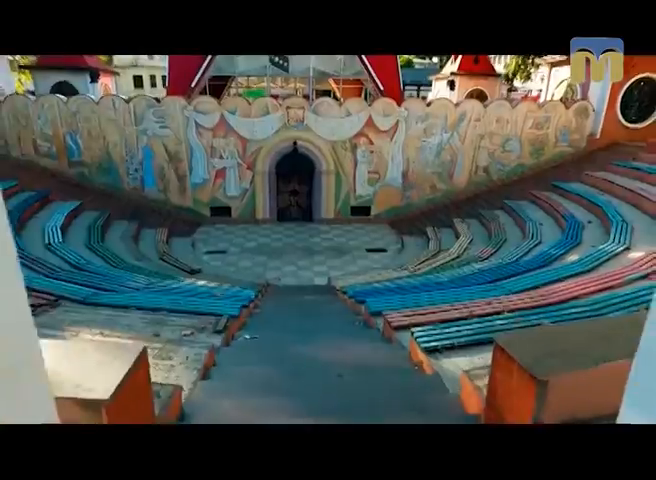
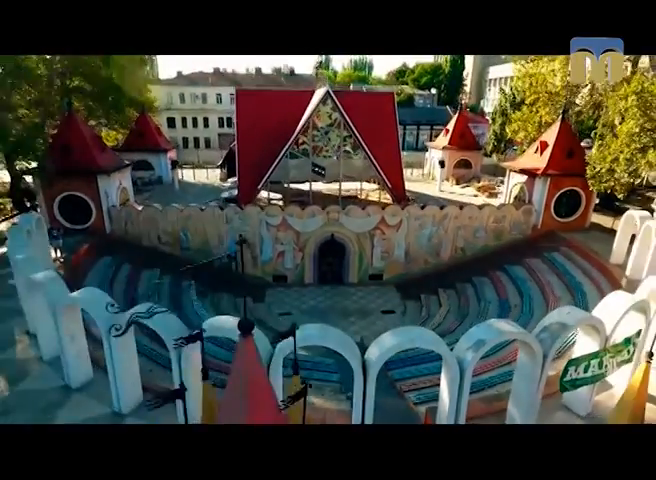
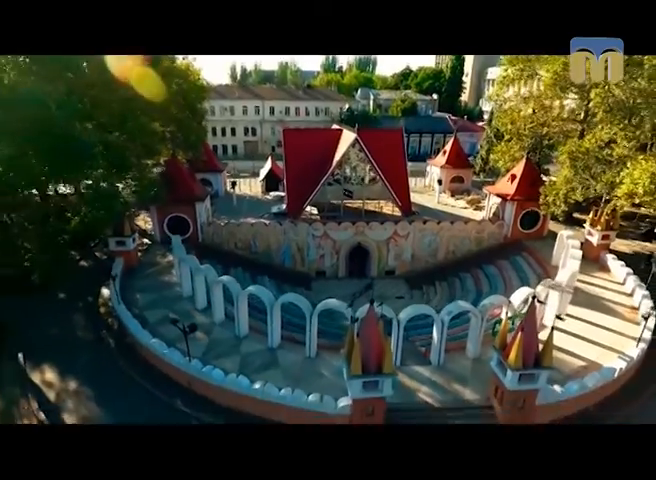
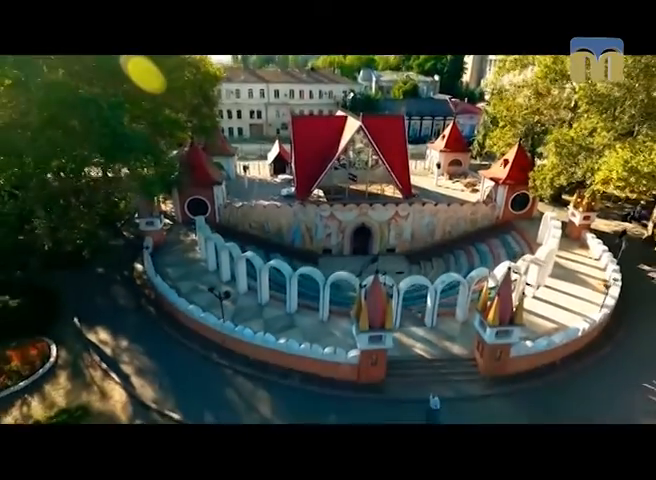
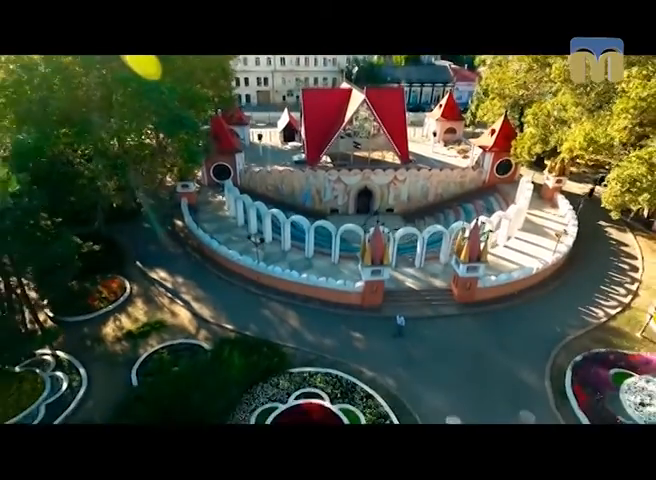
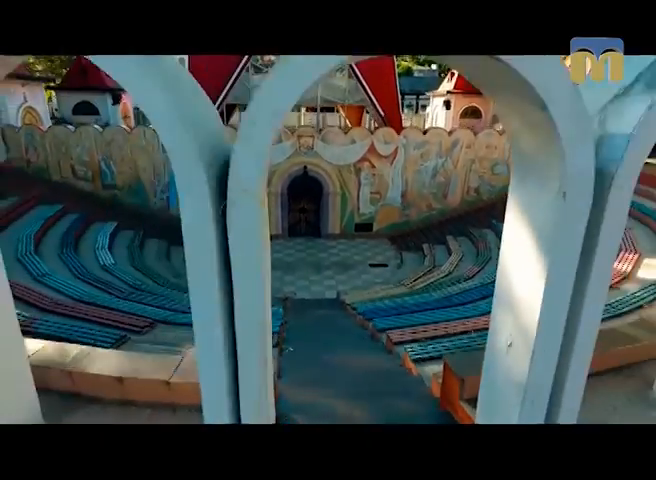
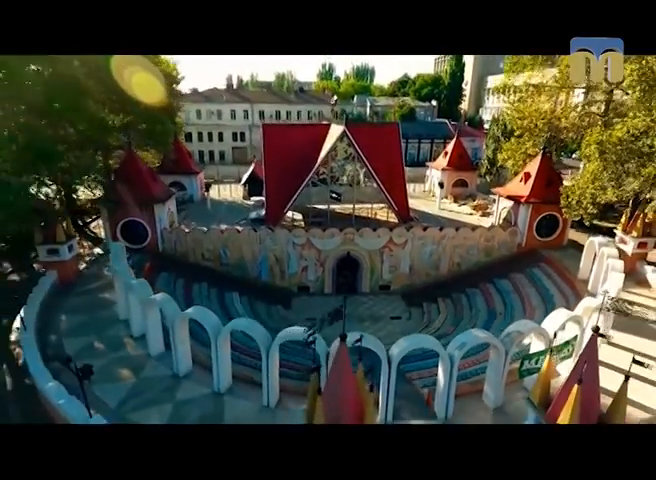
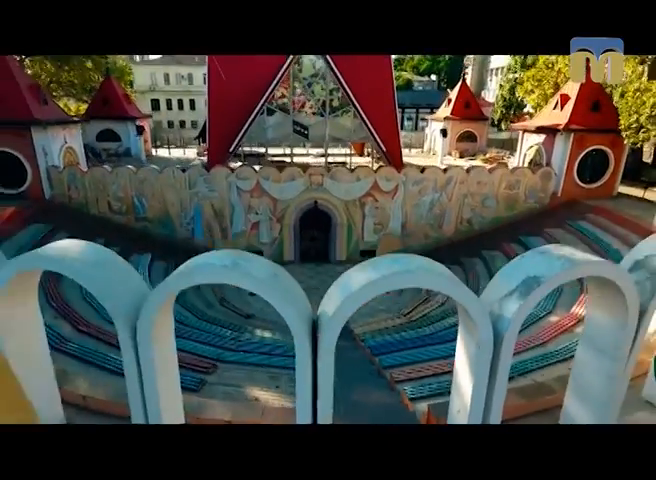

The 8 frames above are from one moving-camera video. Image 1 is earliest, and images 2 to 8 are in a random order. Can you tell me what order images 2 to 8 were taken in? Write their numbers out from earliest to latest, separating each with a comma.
6, 8, 2, 7, 3, 4, 5
